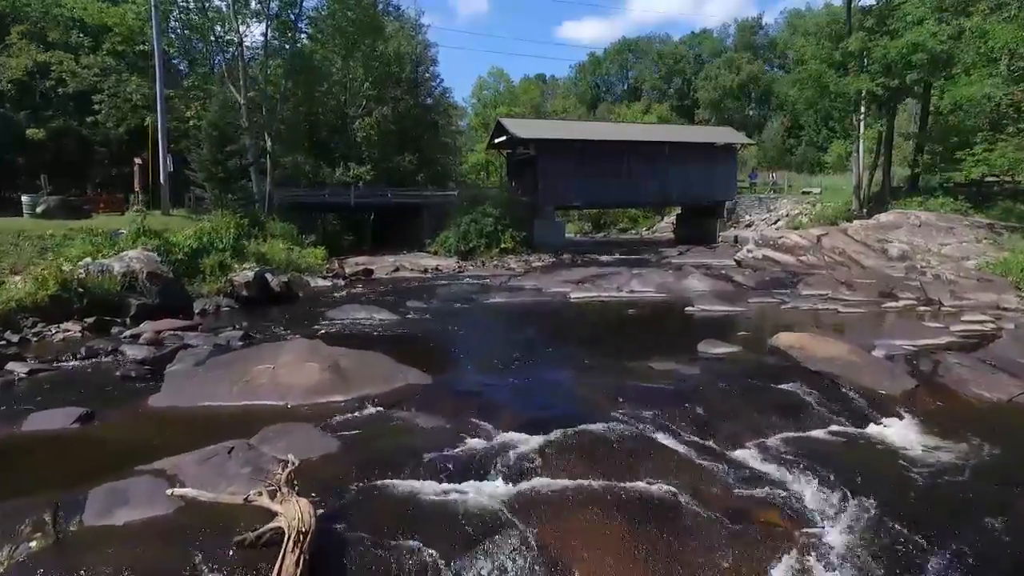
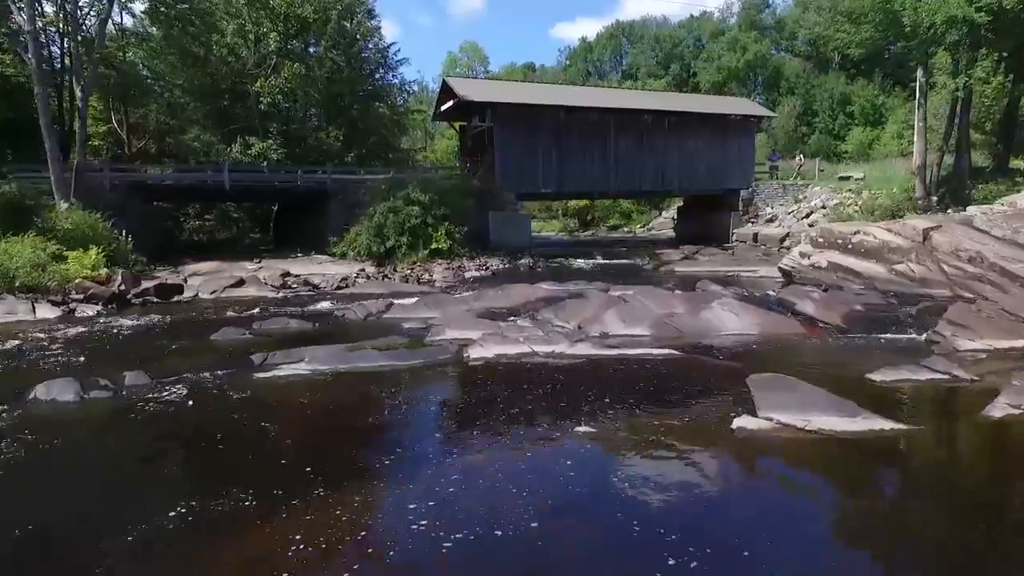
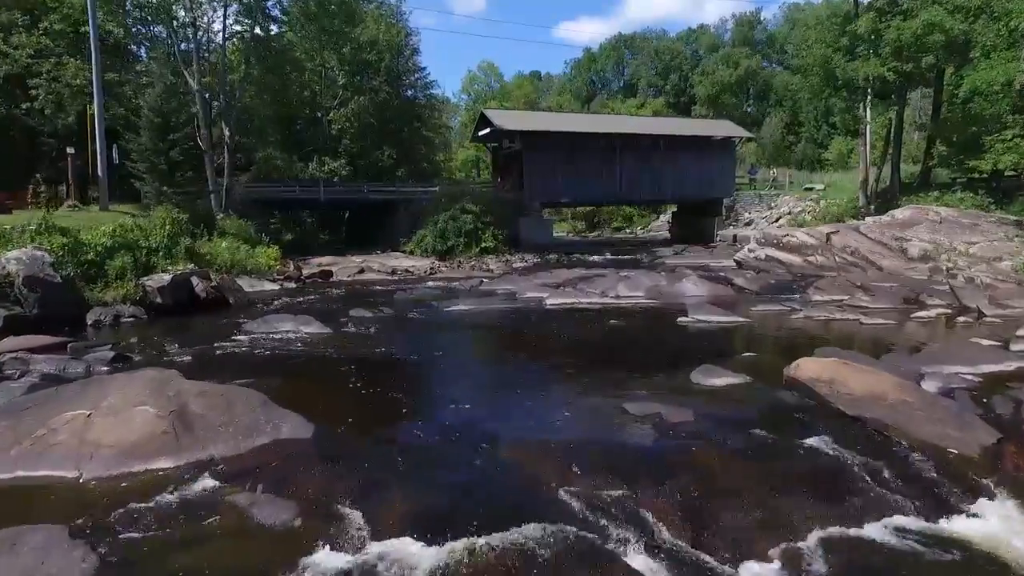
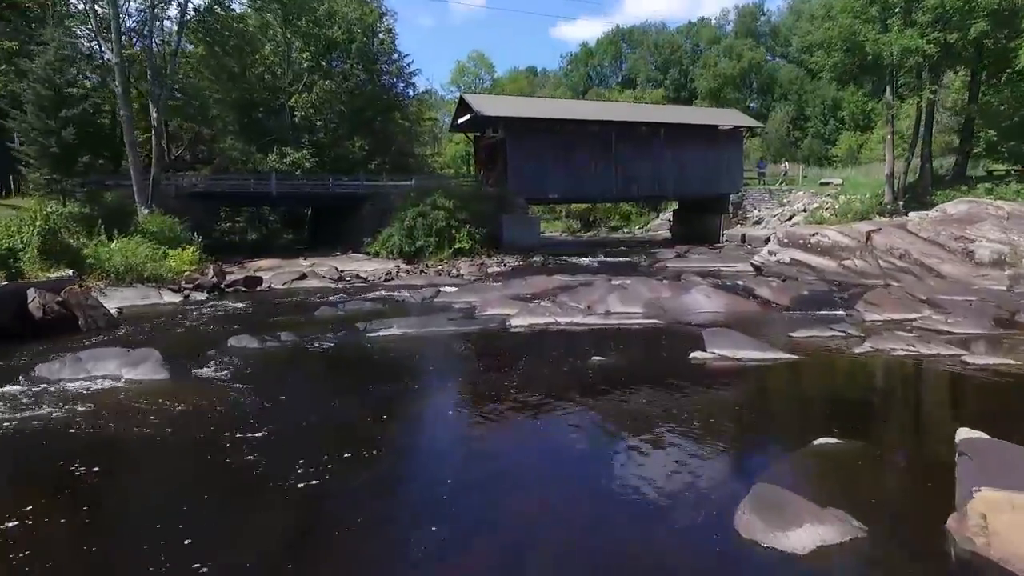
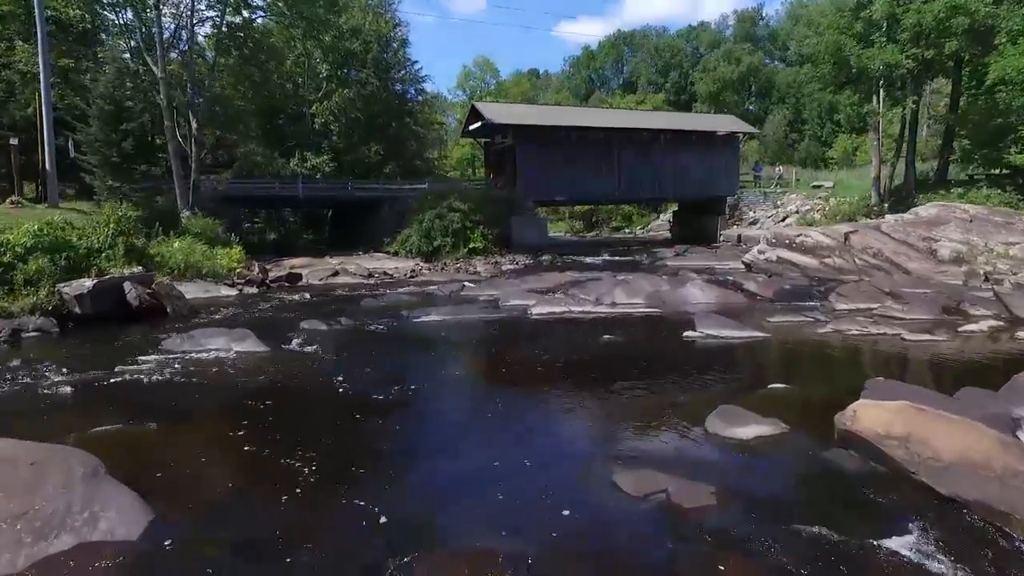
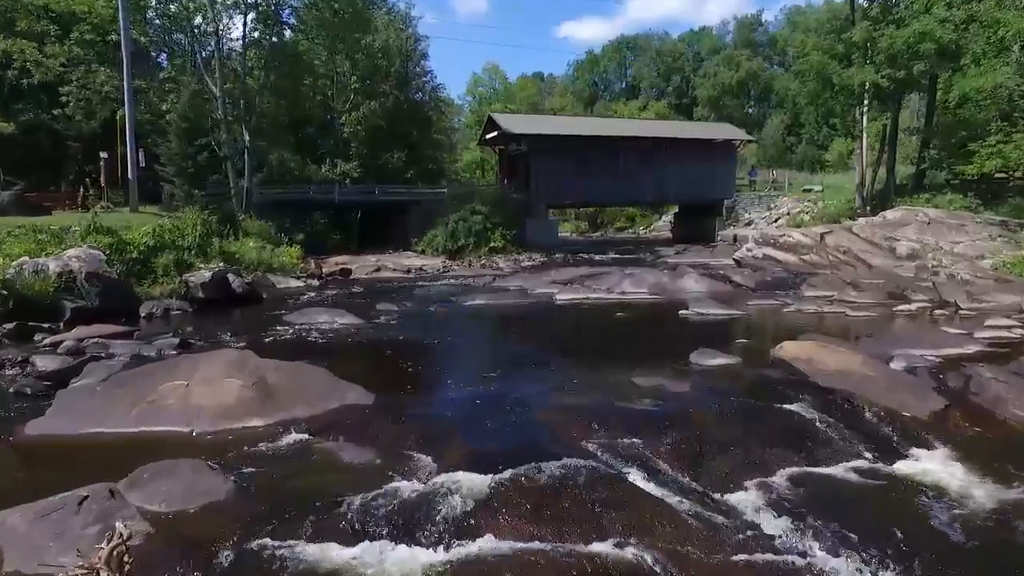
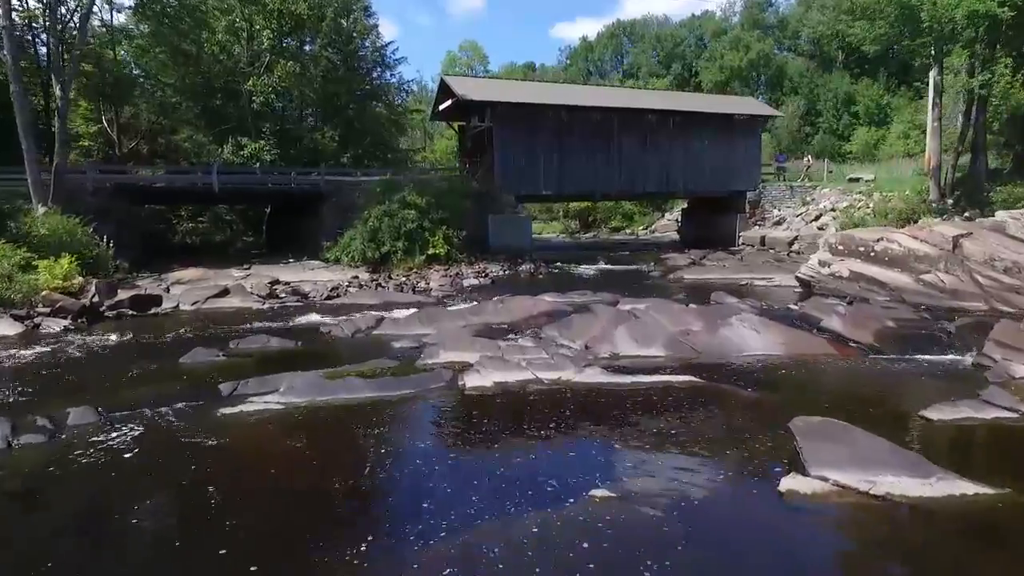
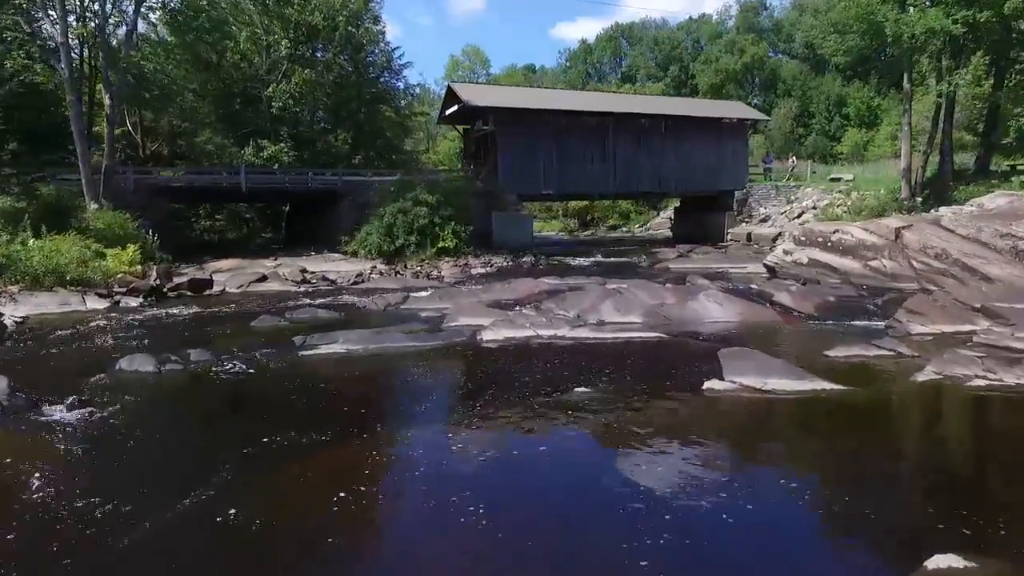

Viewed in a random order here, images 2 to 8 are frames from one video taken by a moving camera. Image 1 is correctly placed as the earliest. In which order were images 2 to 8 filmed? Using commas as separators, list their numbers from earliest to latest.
6, 3, 5, 4, 8, 2, 7
